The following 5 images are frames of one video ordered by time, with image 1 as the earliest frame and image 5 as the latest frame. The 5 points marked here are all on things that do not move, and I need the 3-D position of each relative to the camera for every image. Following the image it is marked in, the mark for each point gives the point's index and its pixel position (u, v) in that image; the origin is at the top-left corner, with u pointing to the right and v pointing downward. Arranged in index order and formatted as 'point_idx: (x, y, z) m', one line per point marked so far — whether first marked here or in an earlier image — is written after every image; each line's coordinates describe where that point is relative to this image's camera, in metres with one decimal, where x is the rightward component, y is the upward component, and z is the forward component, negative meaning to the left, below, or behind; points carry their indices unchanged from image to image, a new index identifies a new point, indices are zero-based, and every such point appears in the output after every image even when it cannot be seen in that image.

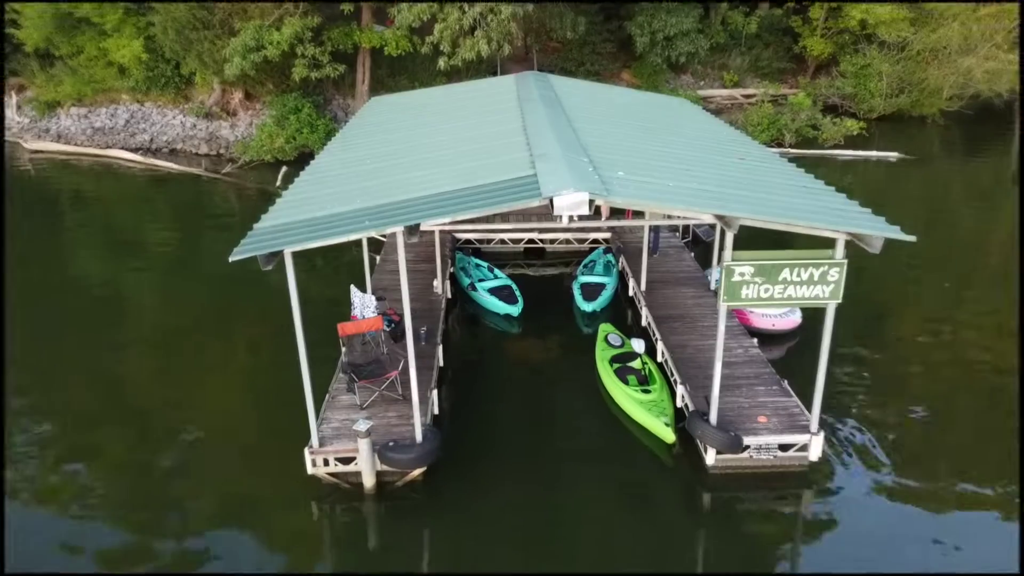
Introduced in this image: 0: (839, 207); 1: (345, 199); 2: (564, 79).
0: (+3.5, +0.9, +7.5) m
1: (-1.8, +1.0, +7.7) m
2: (+1.0, +3.9, +13.1) m
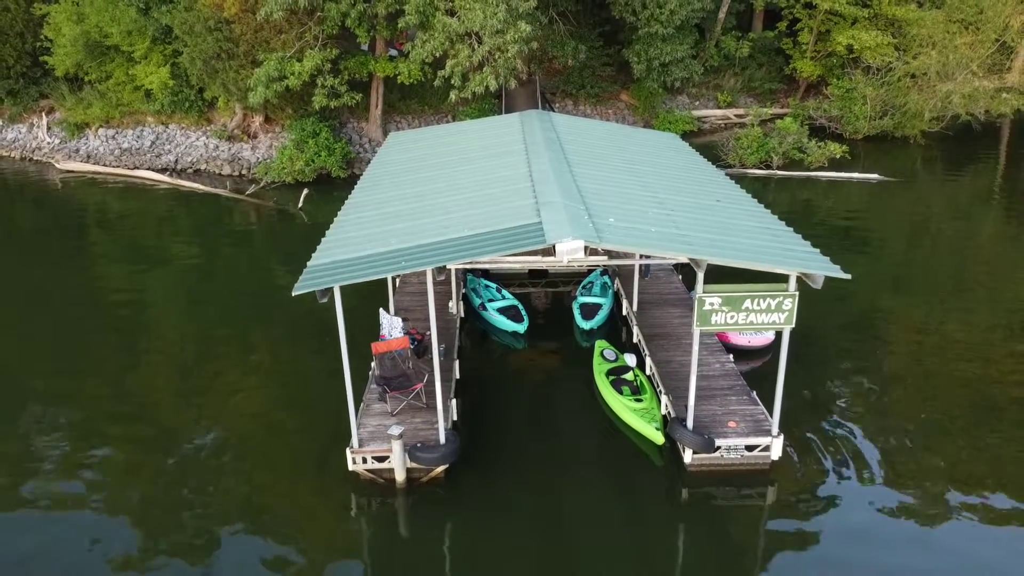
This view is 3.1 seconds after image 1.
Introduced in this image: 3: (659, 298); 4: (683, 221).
0: (+3.6, +0.5, +9.0) m
1: (-1.7, +0.6, +9.2) m
2: (+1.1, +3.6, +14.5) m
3: (+2.9, -0.2, +13.8) m
4: (+2.3, +0.9, +9.3) m
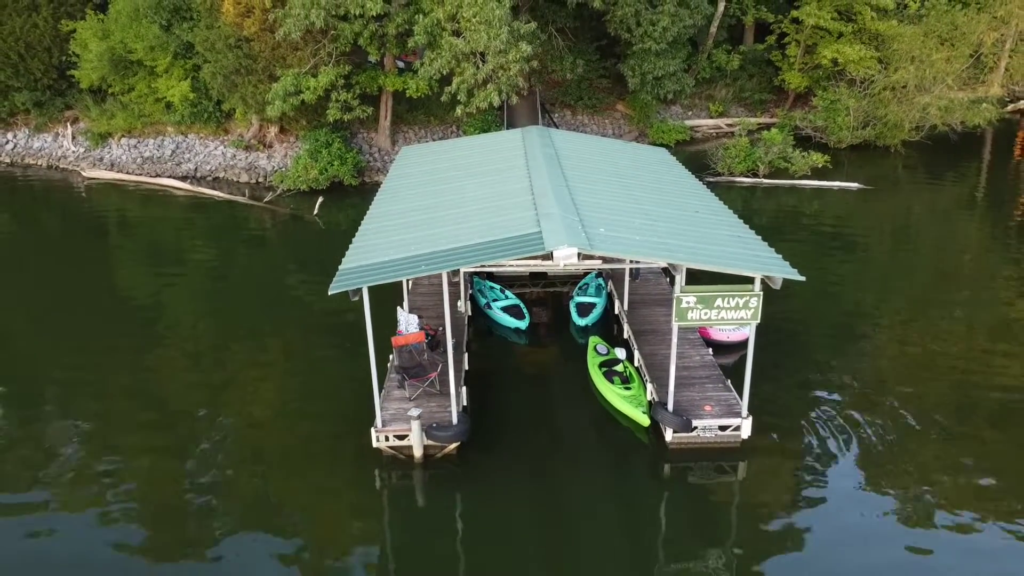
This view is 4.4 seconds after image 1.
0: (+3.7, +0.5, +10.4) m
1: (-1.7, +0.6, +10.5) m
2: (+1.2, +3.5, +15.9) m
3: (+3.0, -0.2, +15.1) m
4: (+2.3, +0.9, +10.6) m
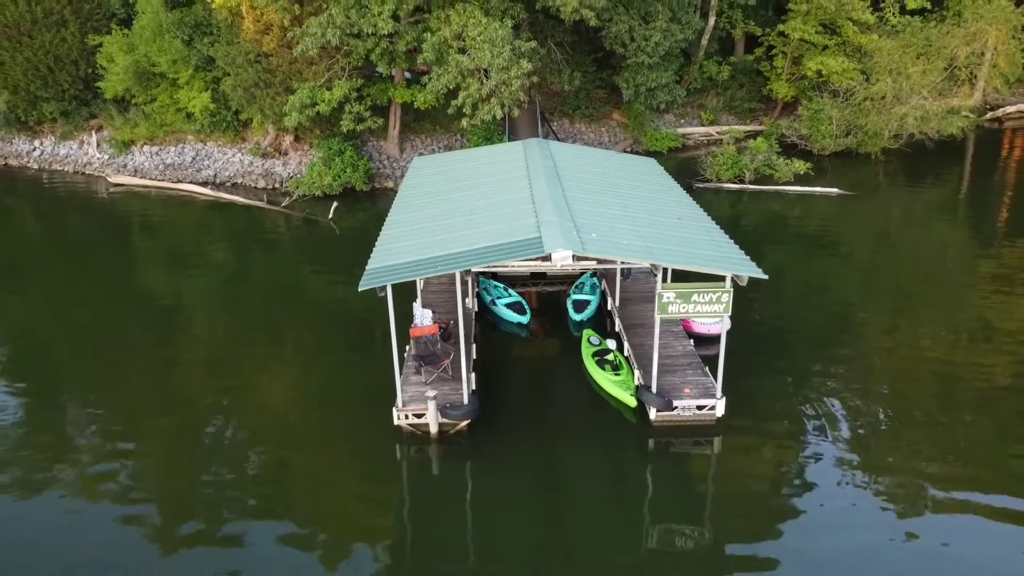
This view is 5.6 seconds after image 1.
0: (+3.8, +0.5, +11.9) m
1: (-1.6, +0.7, +12.1) m
2: (+1.2, +3.6, +17.5) m
3: (+3.0, -0.2, +16.7) m
4: (+2.4, +0.9, +12.2) m
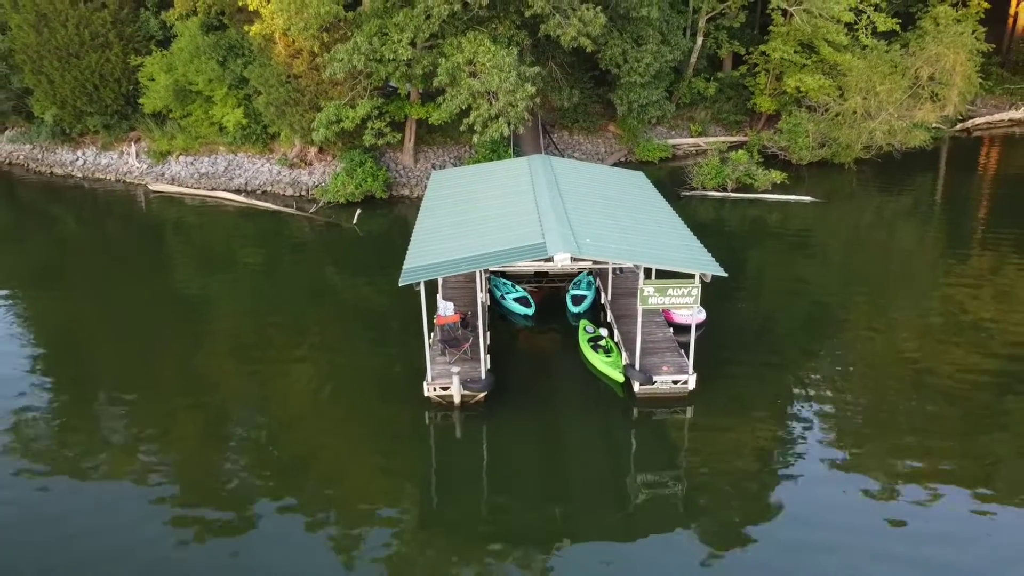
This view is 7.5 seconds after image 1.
0: (+4.0, +0.6, +14.6) m
1: (-1.4, +0.8, +14.7) m
2: (+1.4, +3.6, +20.1) m
3: (+3.2, -0.1, +19.4) m
4: (+2.6, +1.0, +14.9) m
